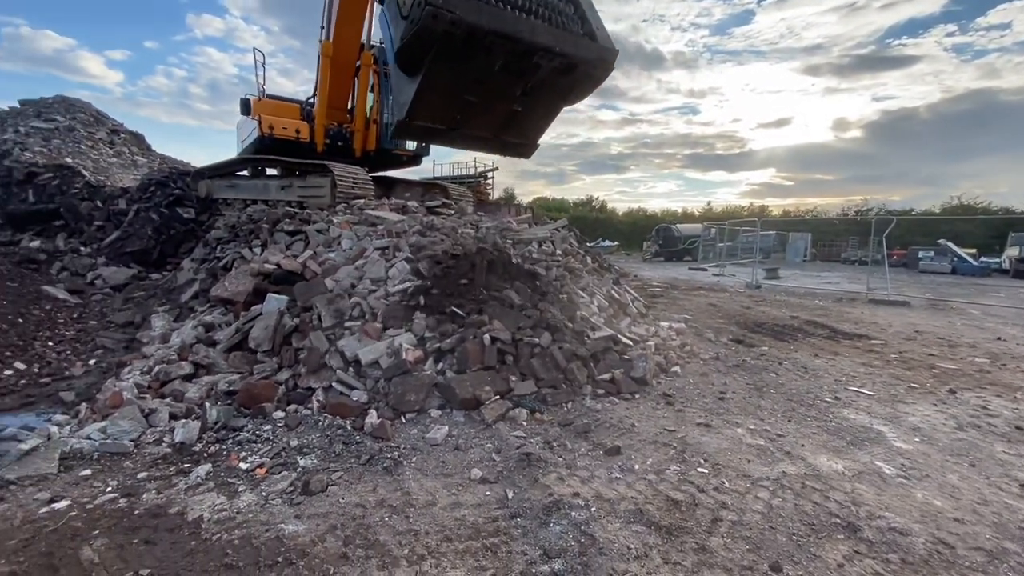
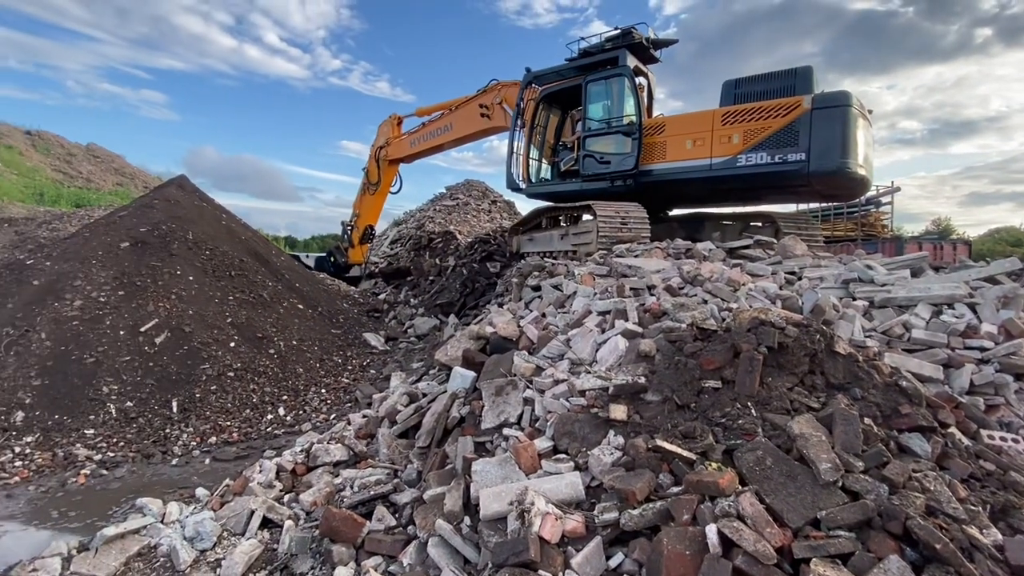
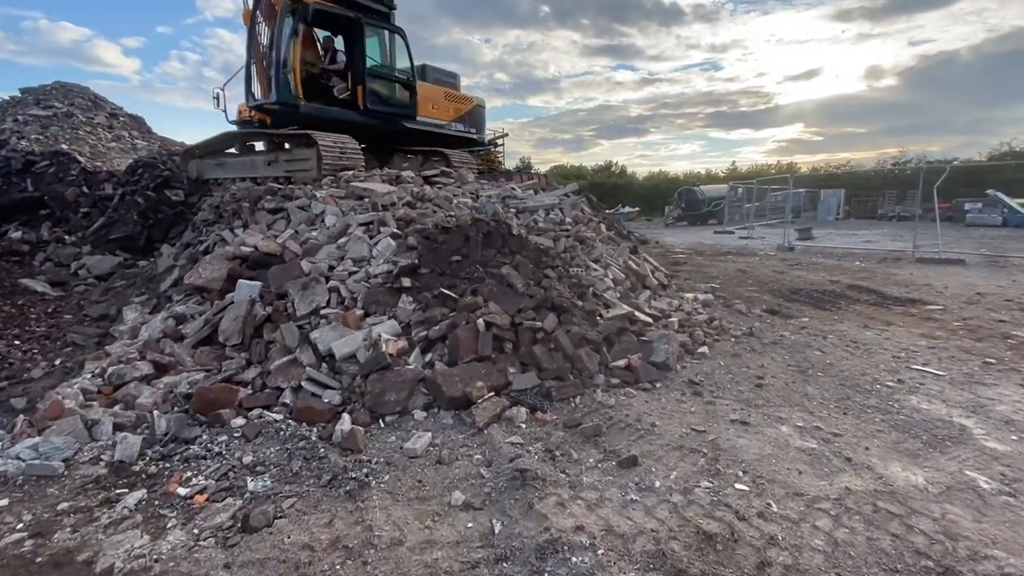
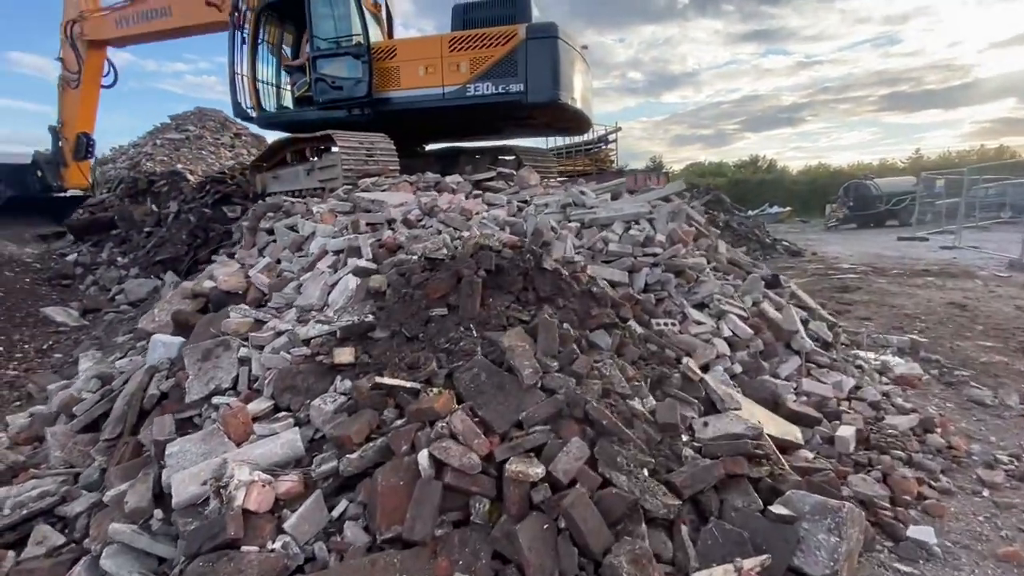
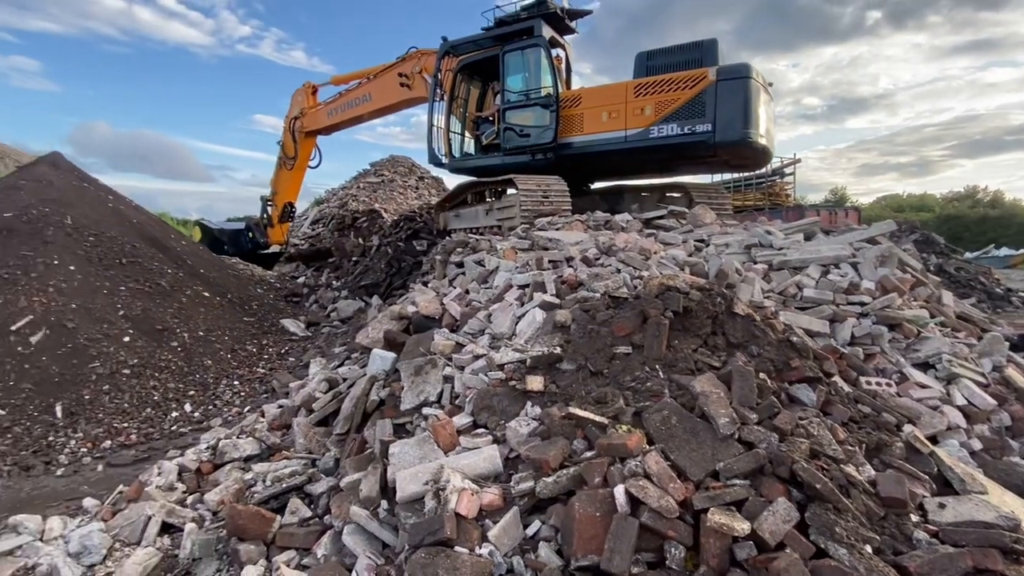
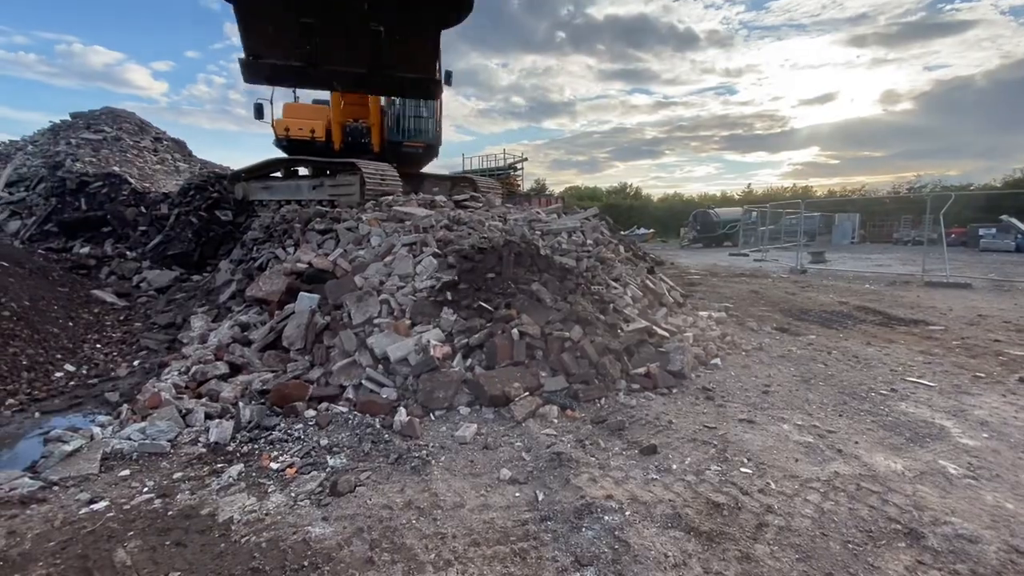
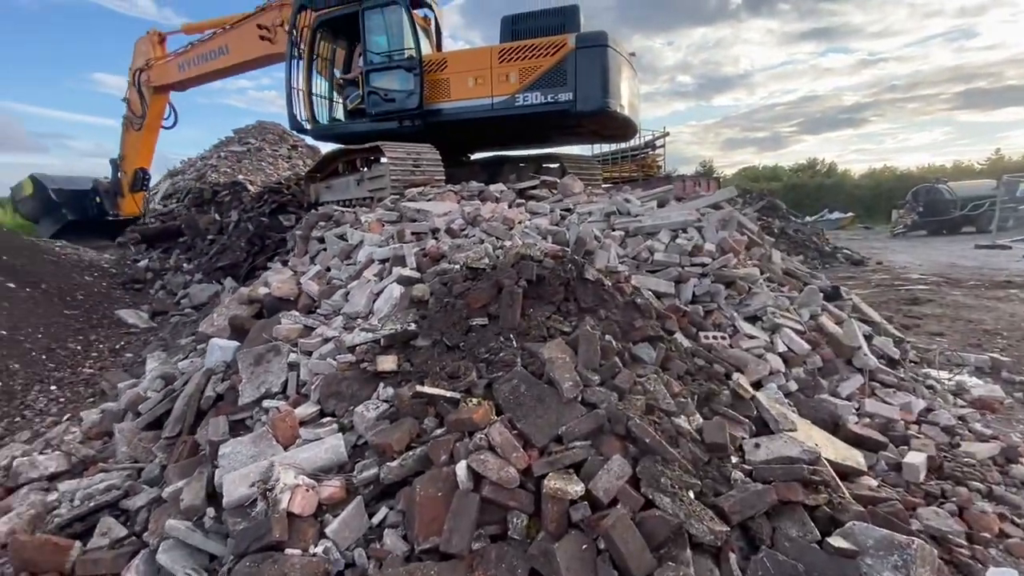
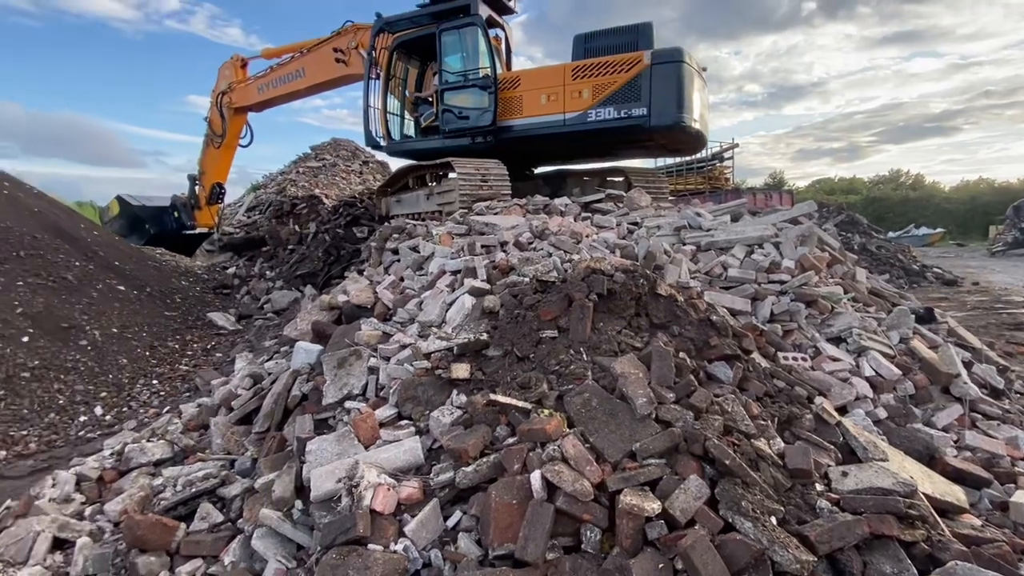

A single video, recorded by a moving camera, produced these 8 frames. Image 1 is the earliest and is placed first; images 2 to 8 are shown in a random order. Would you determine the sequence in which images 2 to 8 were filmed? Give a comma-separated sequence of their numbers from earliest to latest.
6, 3, 4, 7, 8, 5, 2
